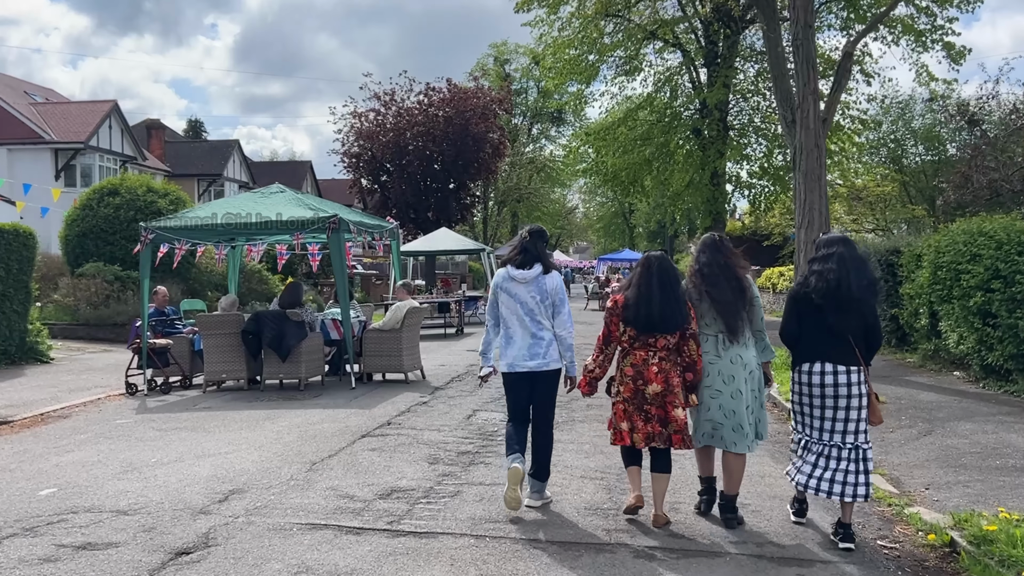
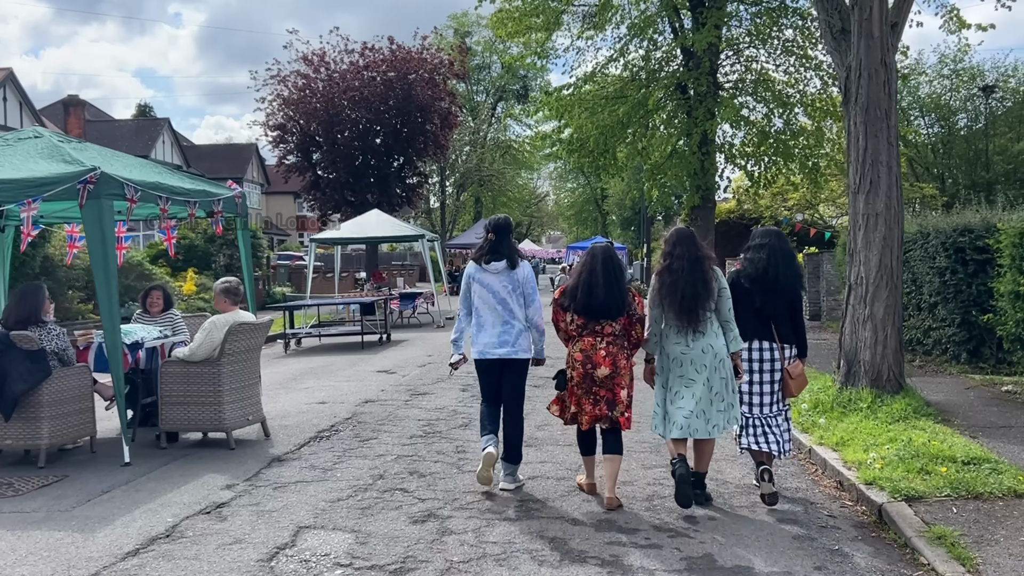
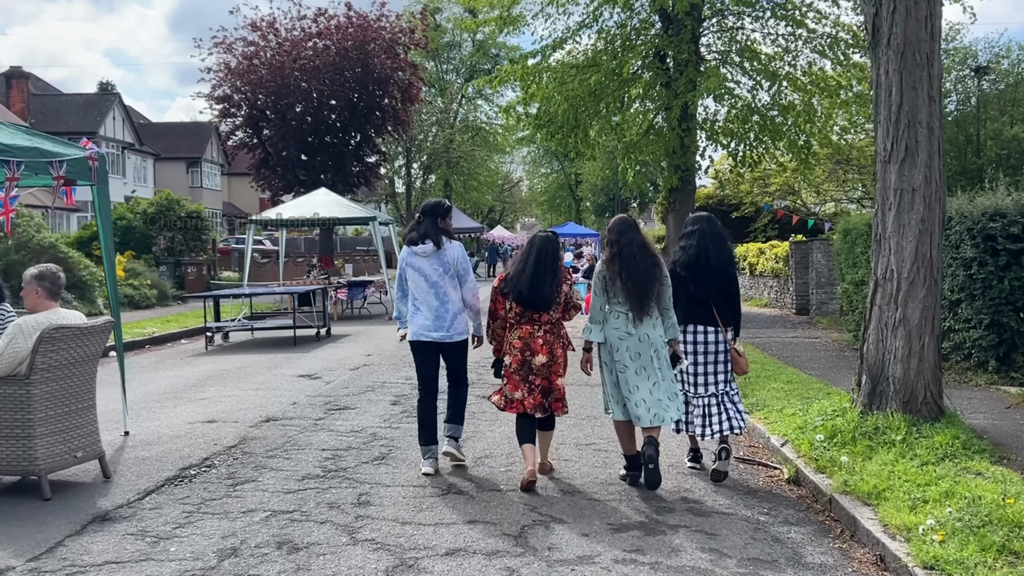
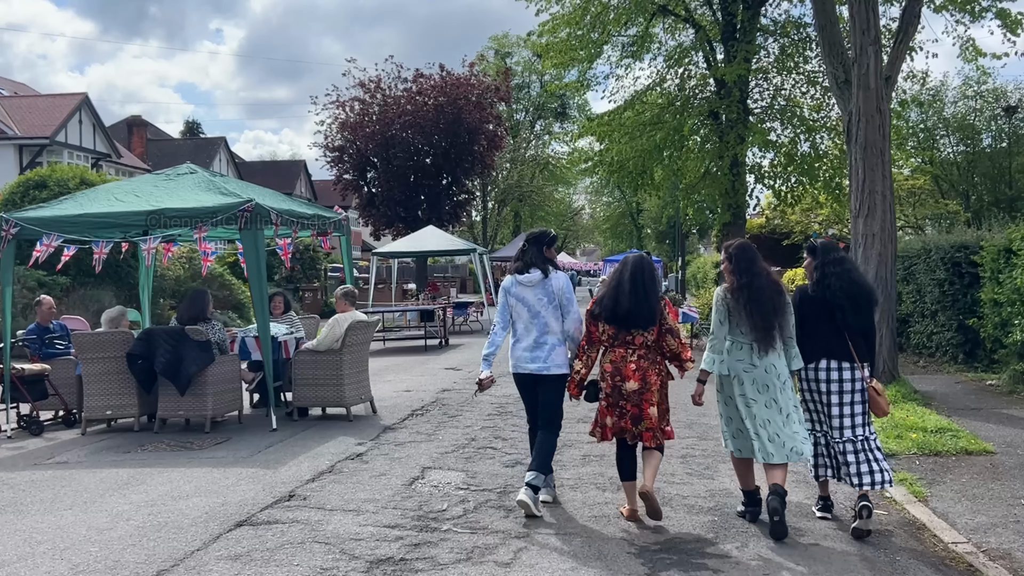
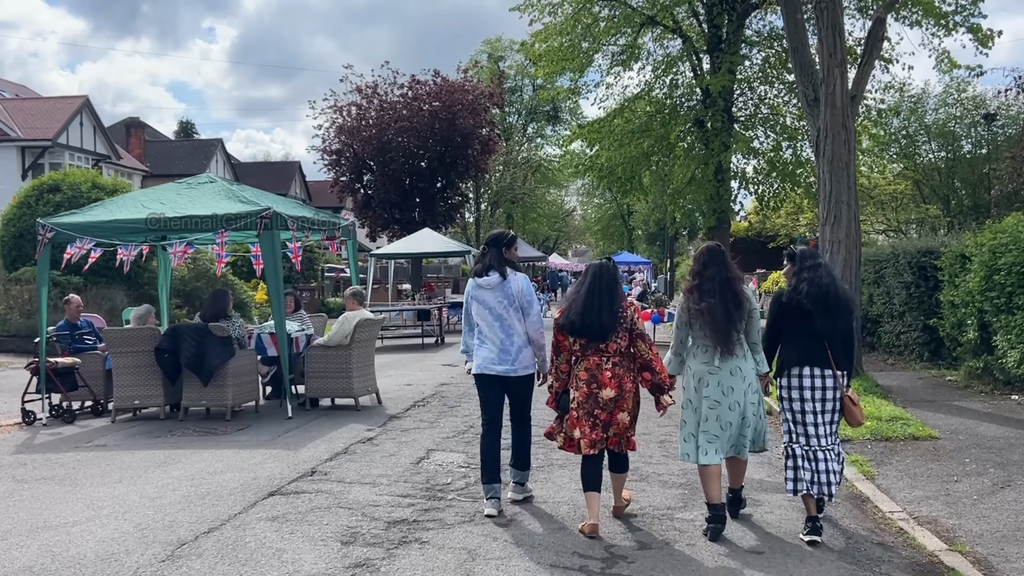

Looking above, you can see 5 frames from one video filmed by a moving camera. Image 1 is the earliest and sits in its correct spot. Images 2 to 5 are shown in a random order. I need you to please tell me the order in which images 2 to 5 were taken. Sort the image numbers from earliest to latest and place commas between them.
5, 4, 2, 3
